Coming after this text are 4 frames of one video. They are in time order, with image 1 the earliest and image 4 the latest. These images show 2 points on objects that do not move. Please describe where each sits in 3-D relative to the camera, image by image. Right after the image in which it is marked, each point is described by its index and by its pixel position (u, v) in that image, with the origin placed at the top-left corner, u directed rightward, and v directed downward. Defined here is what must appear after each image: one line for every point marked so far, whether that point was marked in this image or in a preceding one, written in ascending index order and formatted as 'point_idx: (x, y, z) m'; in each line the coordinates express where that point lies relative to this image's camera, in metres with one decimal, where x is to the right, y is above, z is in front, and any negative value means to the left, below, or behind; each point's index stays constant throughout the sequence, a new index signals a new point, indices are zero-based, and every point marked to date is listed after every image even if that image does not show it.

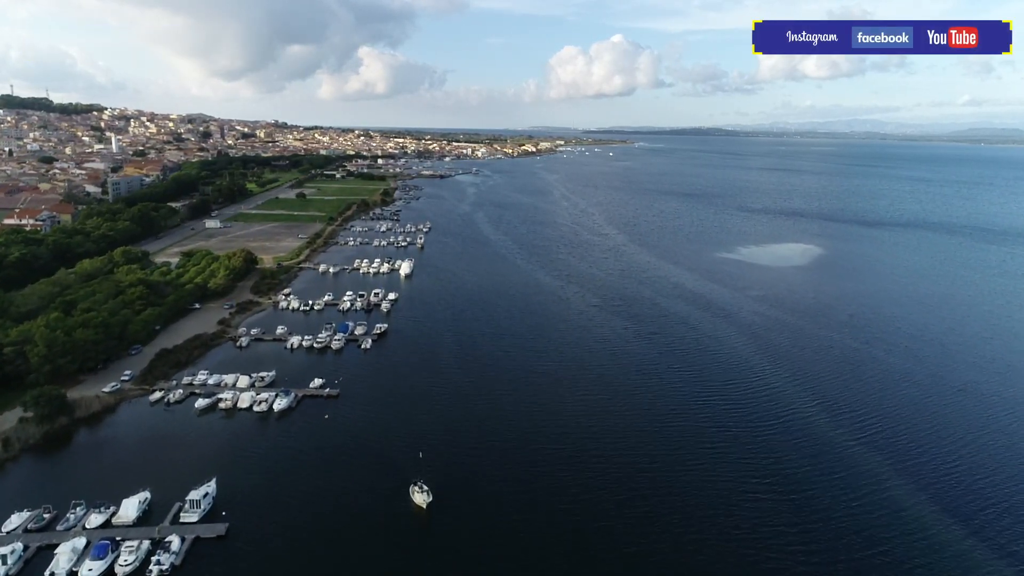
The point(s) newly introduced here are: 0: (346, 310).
0: (-3.7, -0.5, +17.6) m
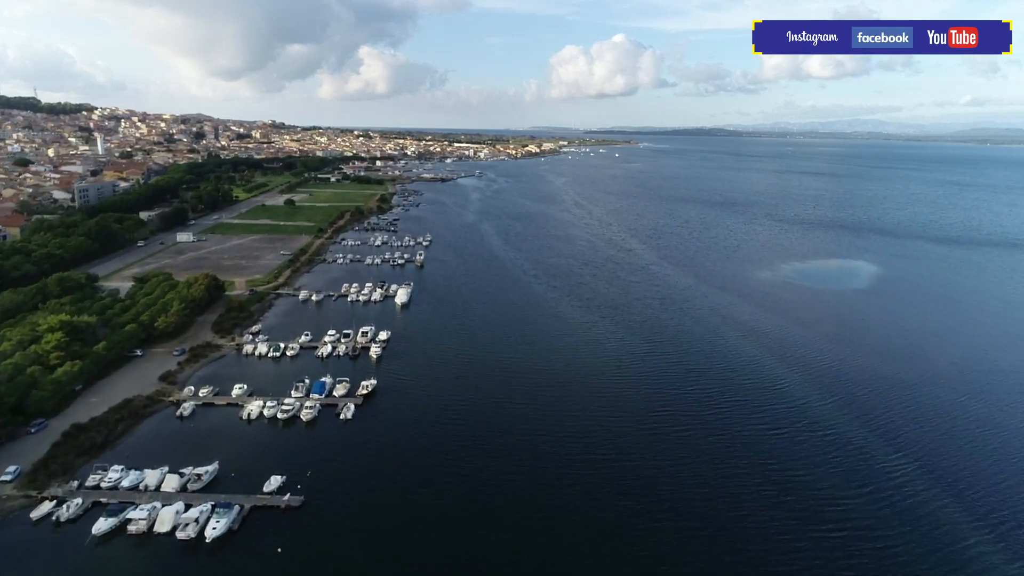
0: (-3.4, -1.2, +14.2) m
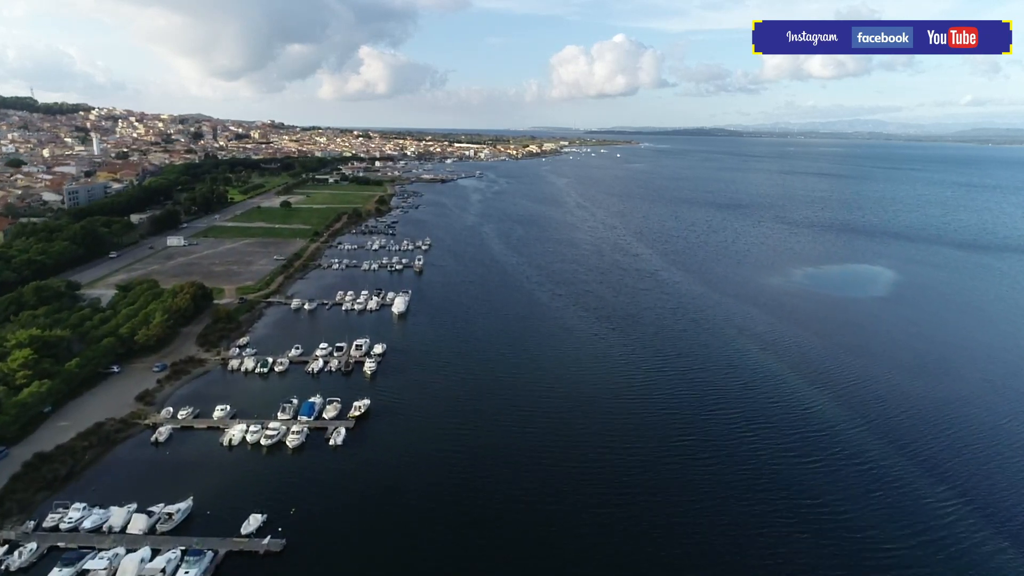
0: (-3.3, -1.4, +13.3) m
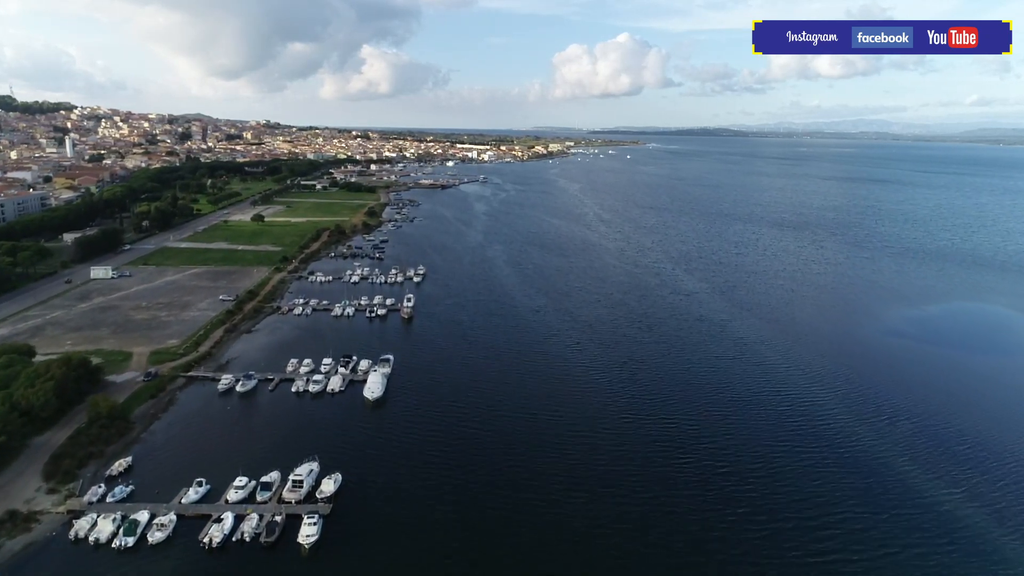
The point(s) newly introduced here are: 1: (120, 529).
0: (-2.9, -2.6, +7.9) m
1: (-3.9, -2.4, +8.0) m
